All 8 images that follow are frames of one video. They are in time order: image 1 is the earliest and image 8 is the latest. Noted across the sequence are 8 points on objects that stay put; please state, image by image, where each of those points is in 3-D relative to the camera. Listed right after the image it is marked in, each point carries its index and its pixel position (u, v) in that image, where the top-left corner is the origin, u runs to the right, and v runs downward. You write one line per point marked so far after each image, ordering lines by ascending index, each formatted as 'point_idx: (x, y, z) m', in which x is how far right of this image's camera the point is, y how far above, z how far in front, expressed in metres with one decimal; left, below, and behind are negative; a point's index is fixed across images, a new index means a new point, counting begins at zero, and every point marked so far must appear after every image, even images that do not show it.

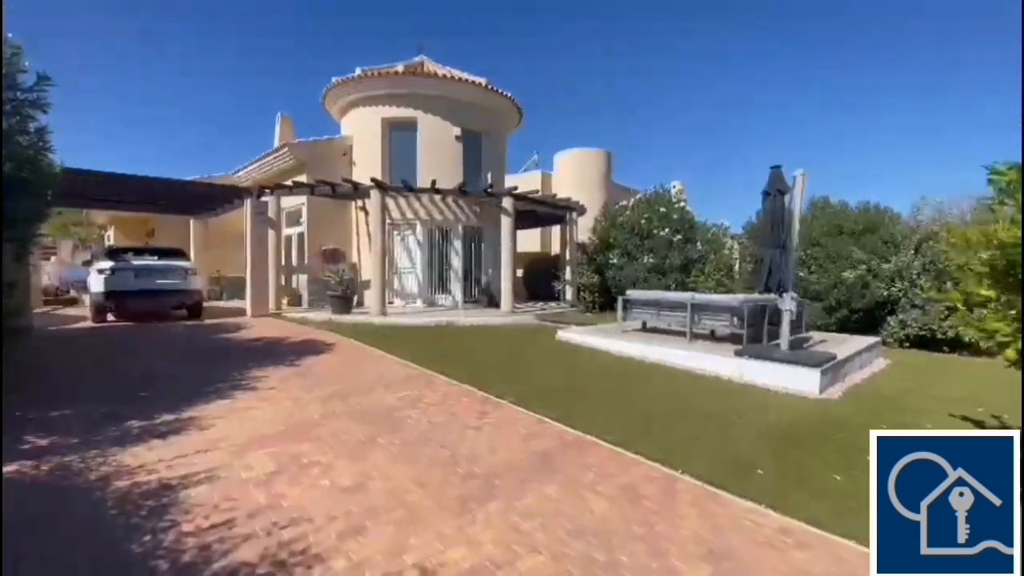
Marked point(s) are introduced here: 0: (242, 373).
0: (-4.2, -1.3, +7.6) m
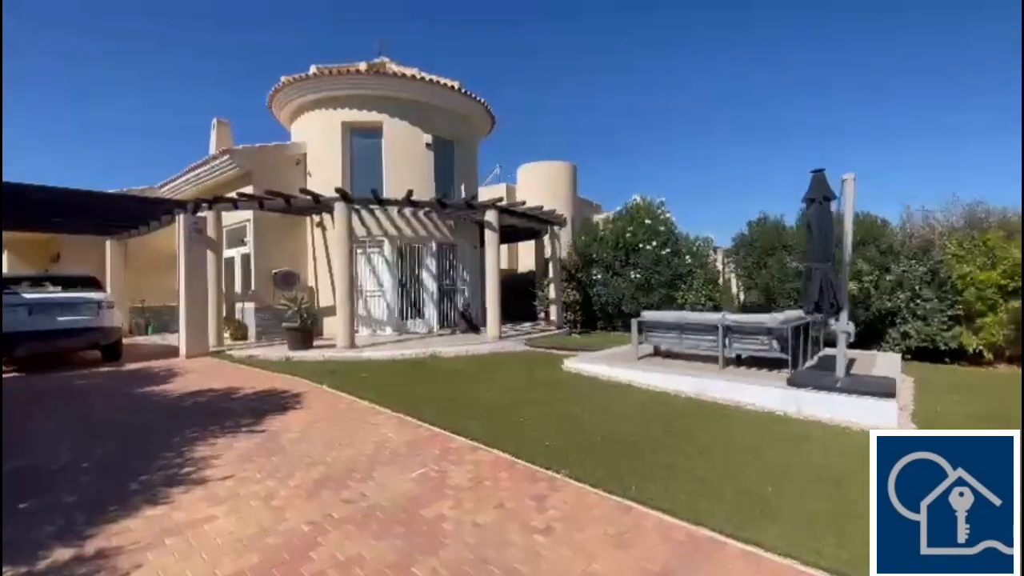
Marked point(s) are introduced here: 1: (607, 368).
0: (-3.7, -1.9, +5.4) m
1: (+2.1, -1.8, +10.3) m
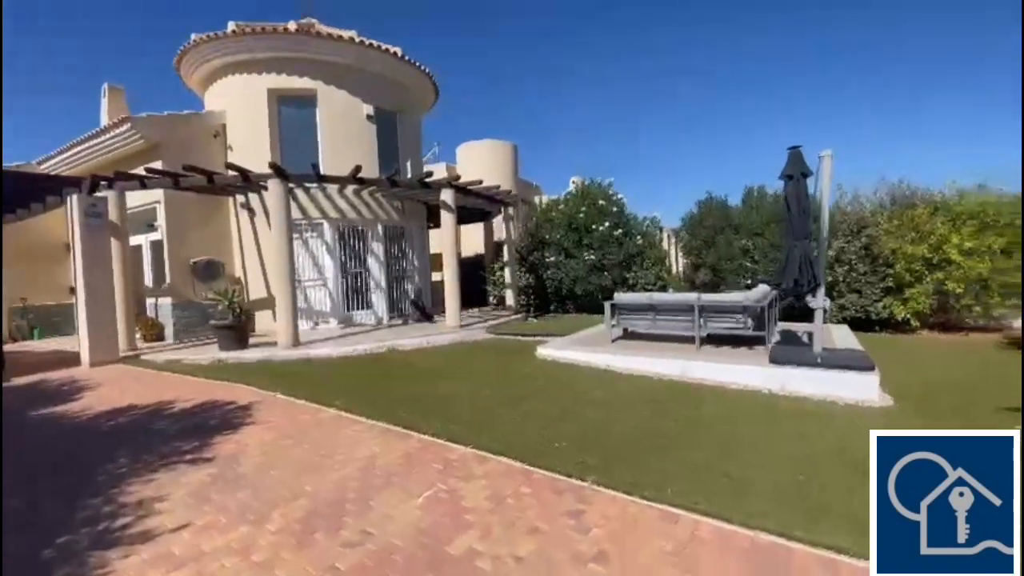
0: (-3.5, -1.8, +4.2) m
1: (+1.5, -1.4, +9.9) m
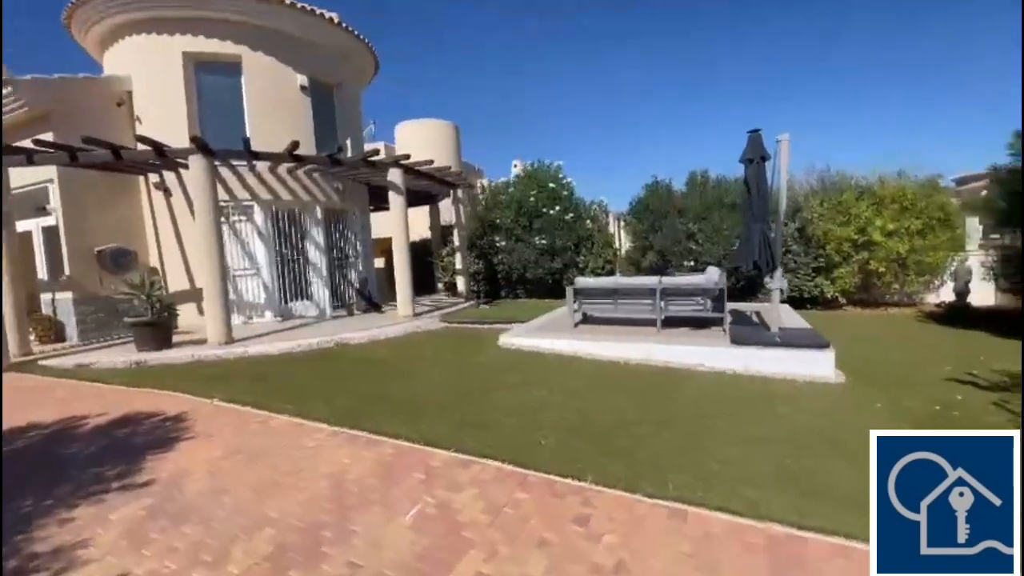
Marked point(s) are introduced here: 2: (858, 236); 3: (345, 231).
0: (-3.5, -1.8, +3.4) m
1: (+0.7, -1.1, +9.7) m
2: (+10.2, +1.5, +14.3) m
3: (-4.8, +1.6, +13.9) m
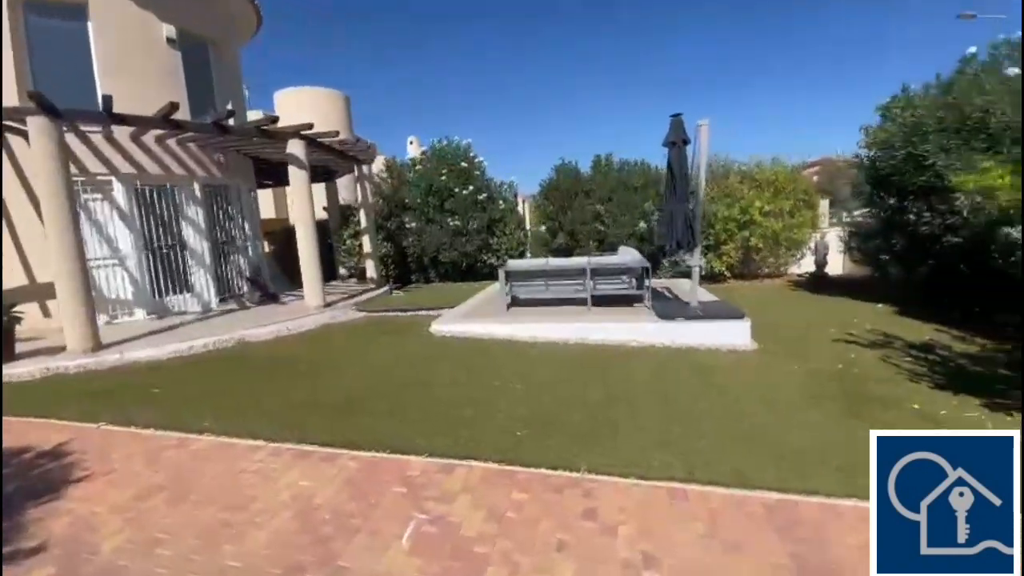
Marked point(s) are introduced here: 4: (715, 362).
0: (-3.2, -1.9, +2.3) m
1: (-0.6, -0.8, +9.4) m
2: (+7.5, +2.4, +15.9) m
3: (-7.1, +1.9, +12.2) m
4: (+3.3, -1.2, +7.8) m
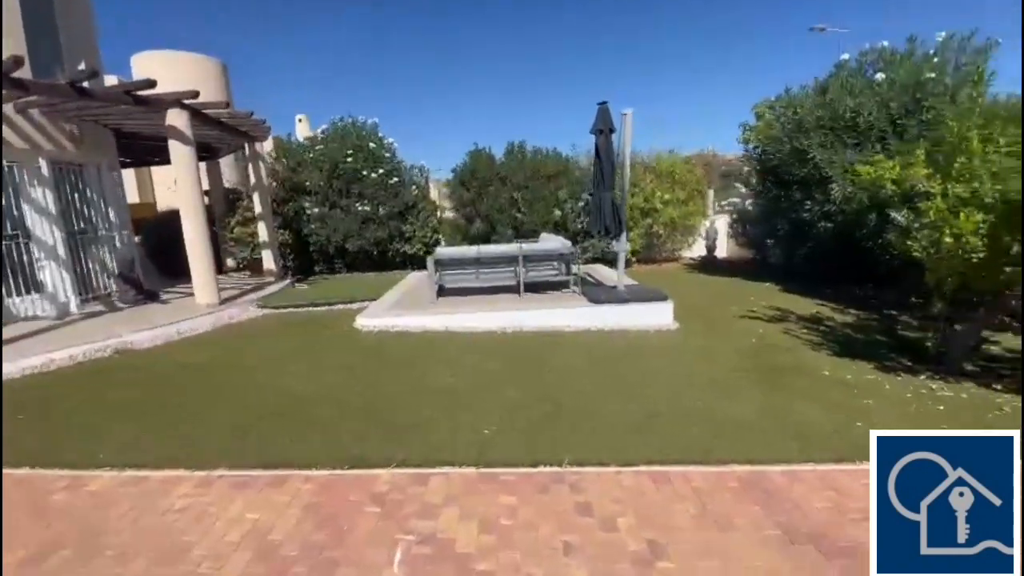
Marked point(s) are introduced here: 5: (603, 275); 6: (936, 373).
0: (-2.9, -1.9, +1.4) m
1: (-1.9, -0.6, +8.8) m
2: (+4.6, +2.9, +16.8) m
3: (-8.9, +2.0, +10.1) m
4: (+2.3, -0.9, +8.1) m
5: (+2.1, +0.3, +11.2) m
6: (+5.8, -1.2, +6.5) m
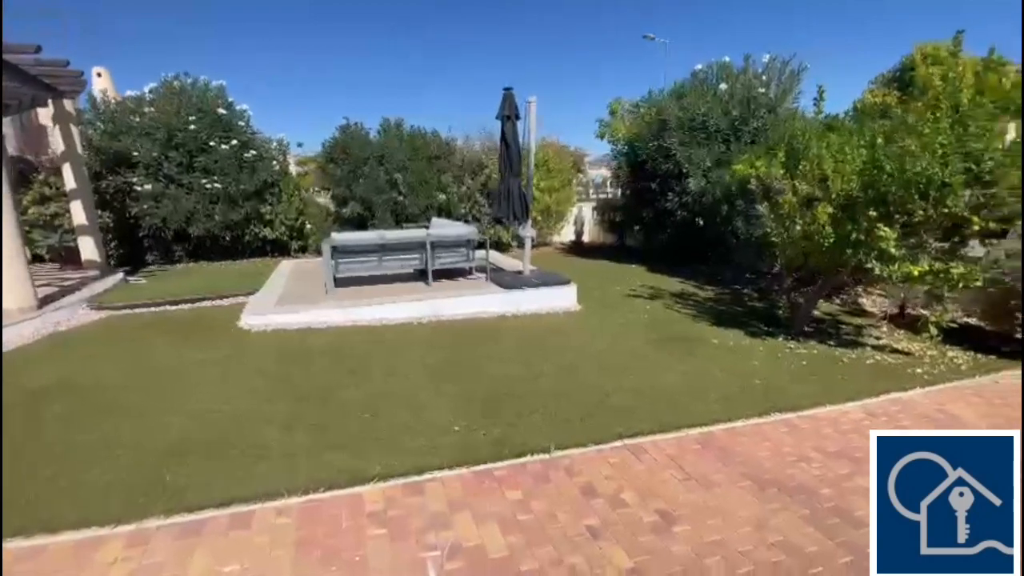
0: (-2.1, -2.0, +0.6) m
1: (-3.4, -0.4, +7.9) m
2: (+0.3, +3.5, +17.4) m
3: (-10.5, +1.9, +6.9) m
4: (+0.8, -0.6, +8.5) m
5: (-0.3, +0.7, +11.3) m
6: (+4.6, -0.8, +8.1) m
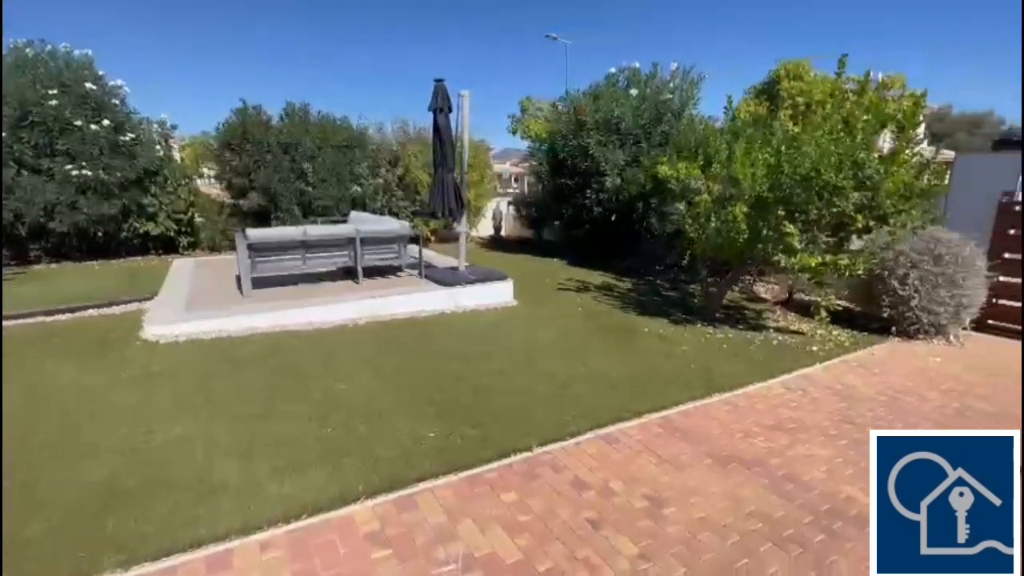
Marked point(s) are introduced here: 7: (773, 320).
0: (-1.5, -2.1, +0.2) m
1: (-4.2, -0.5, +7.1) m
2: (-2.7, +3.7, +17.0) m
3: (-11.1, +1.6, +4.6) m
4: (-0.3, -0.6, +8.5) m
5: (-1.9, +0.7, +11.1) m
6: (+3.6, -0.6, +8.9) m
7: (+4.9, -0.6, +9.0) m
